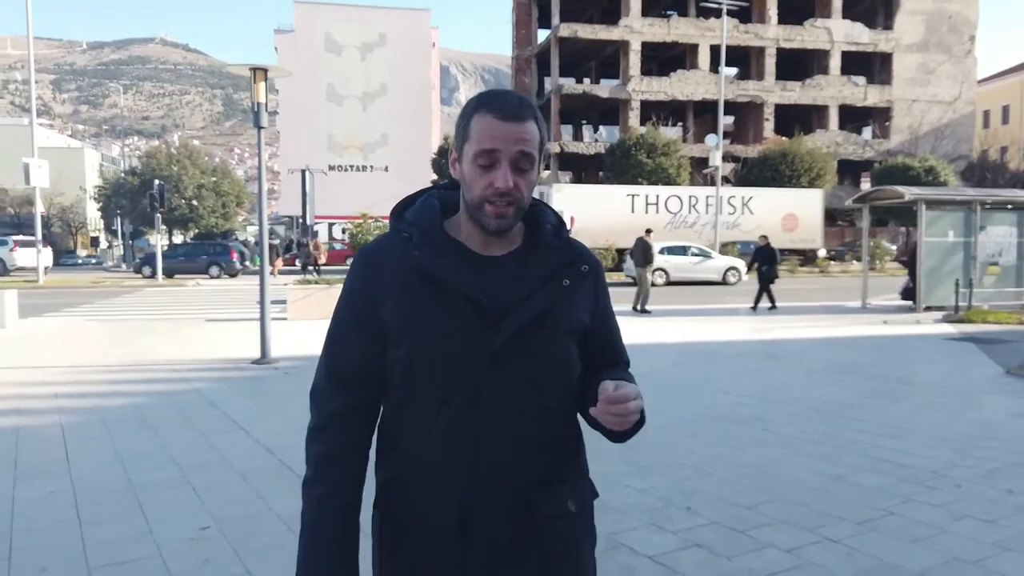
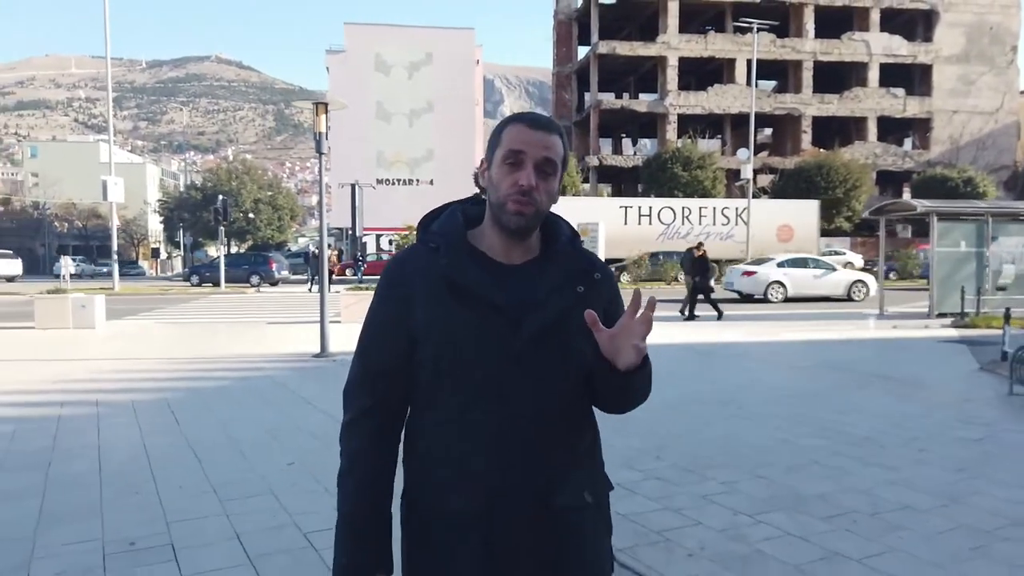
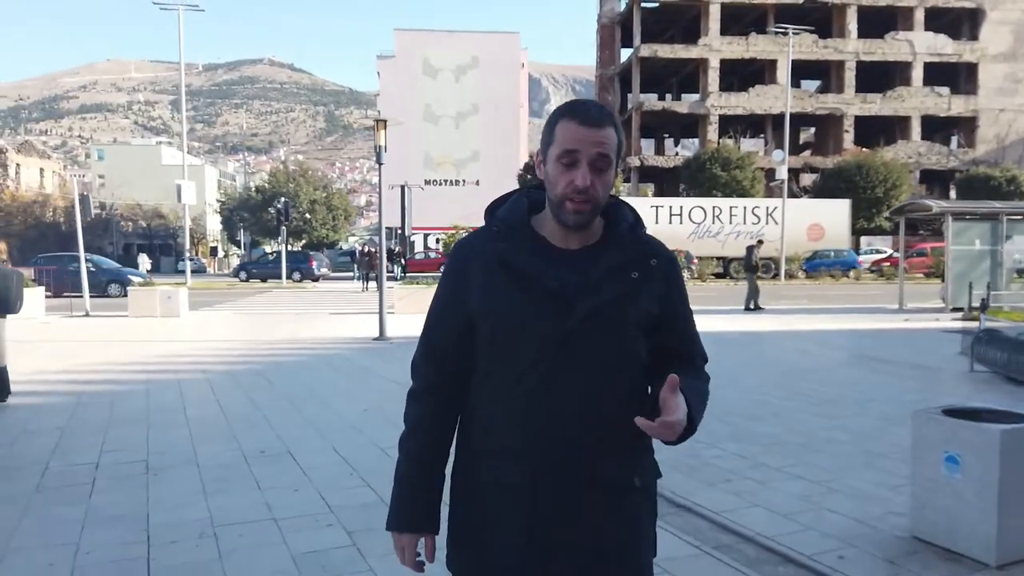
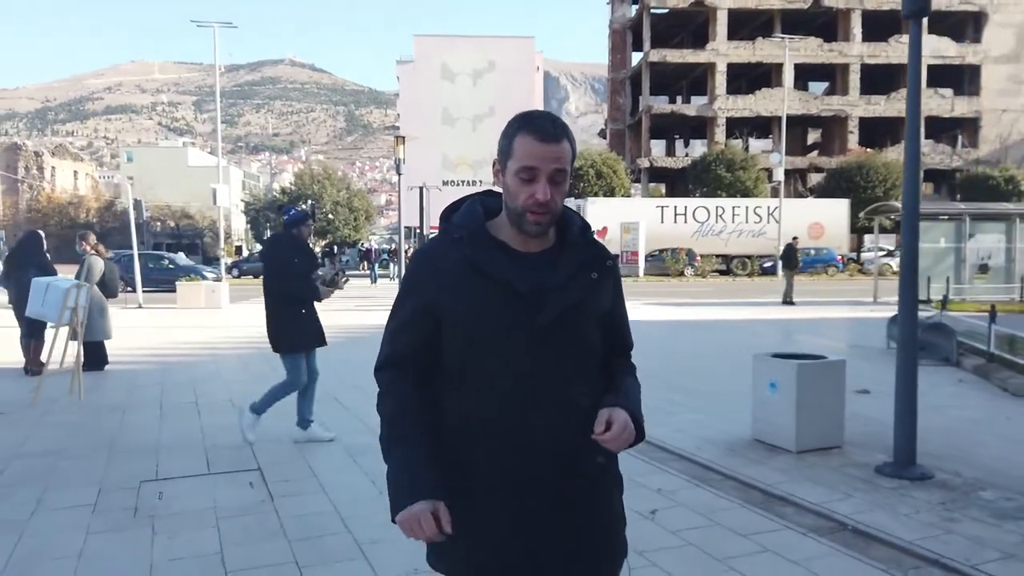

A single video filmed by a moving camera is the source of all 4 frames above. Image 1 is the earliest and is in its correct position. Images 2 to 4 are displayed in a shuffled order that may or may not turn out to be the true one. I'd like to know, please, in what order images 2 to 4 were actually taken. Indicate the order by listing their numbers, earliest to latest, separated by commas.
2, 3, 4
